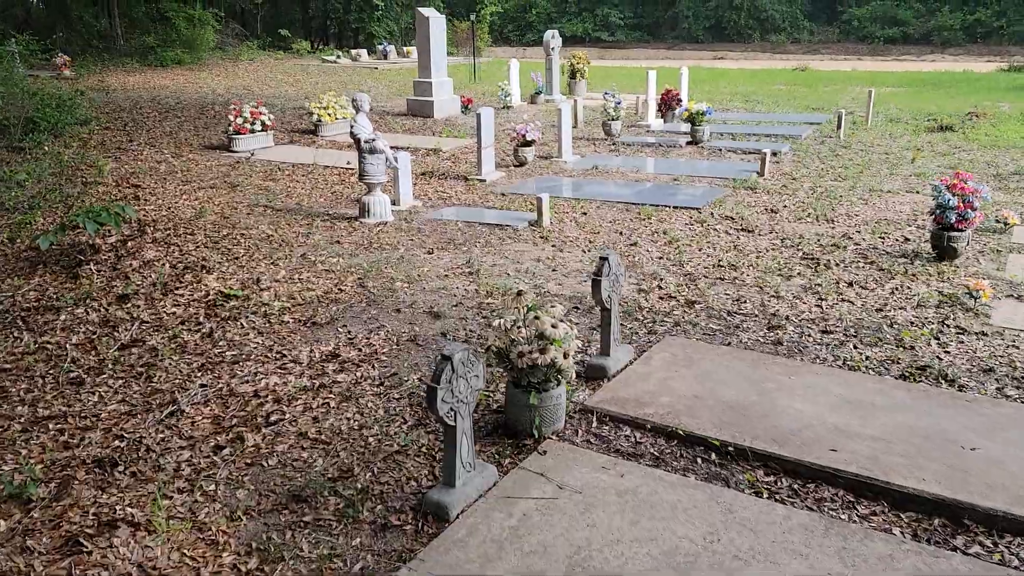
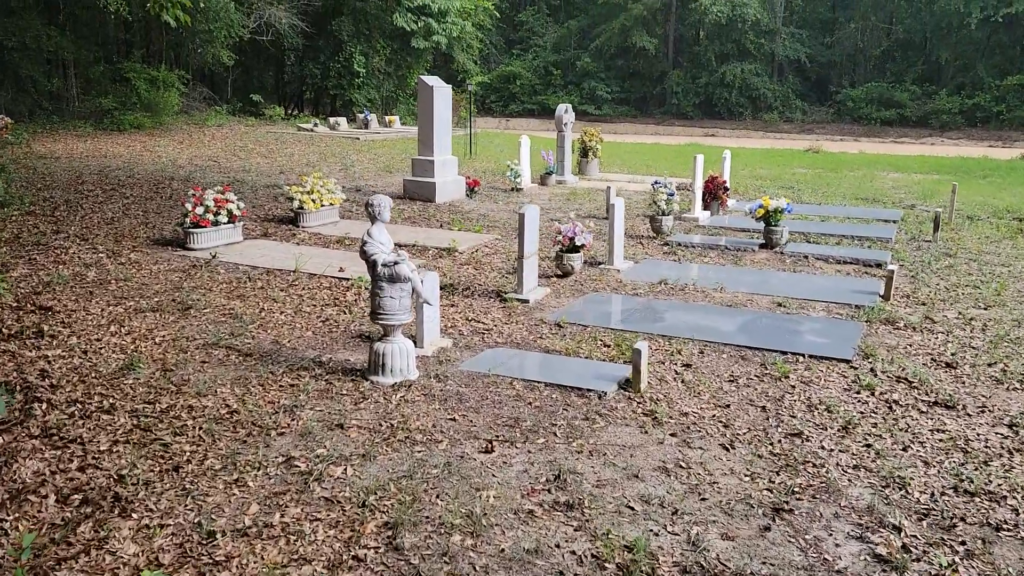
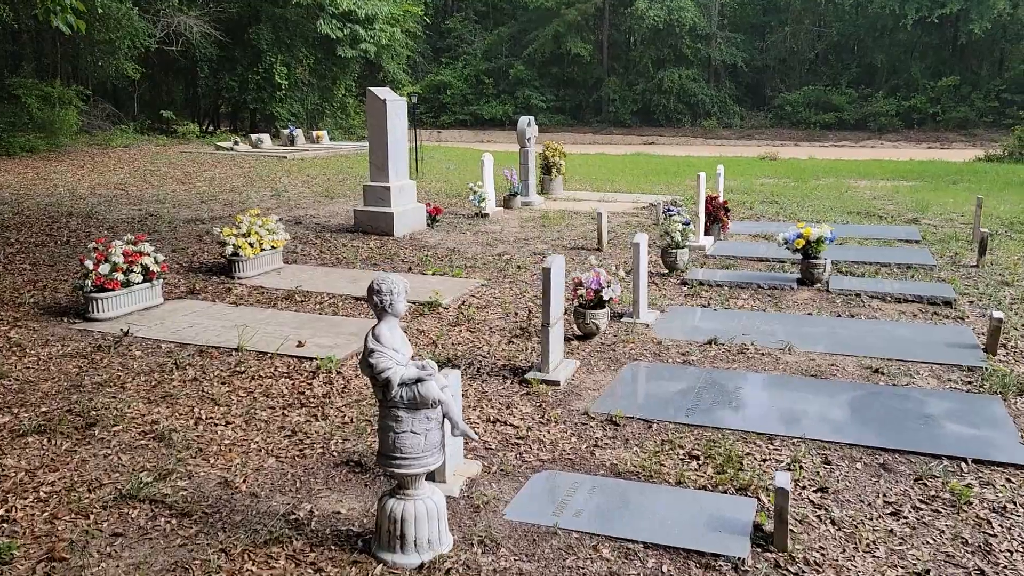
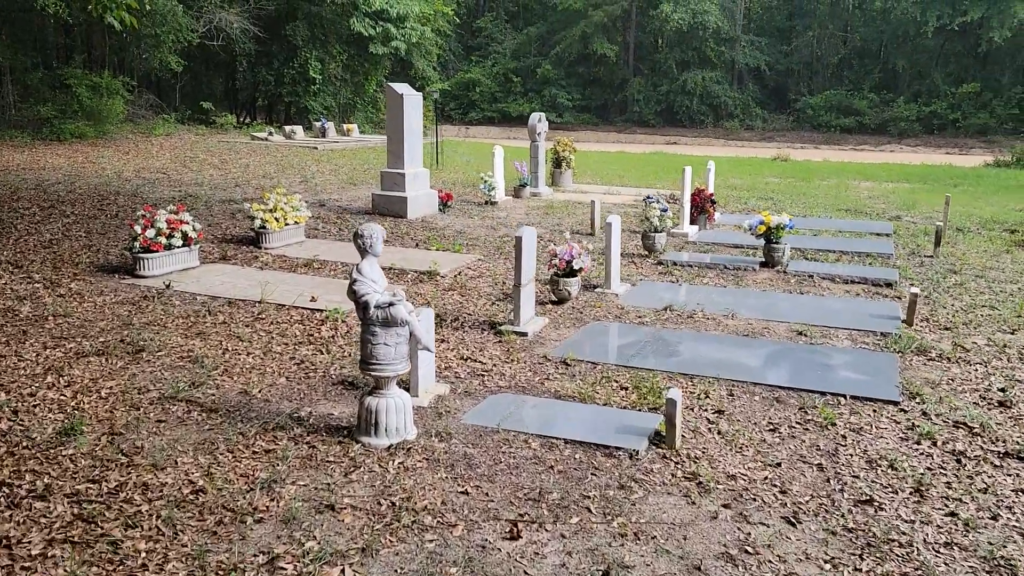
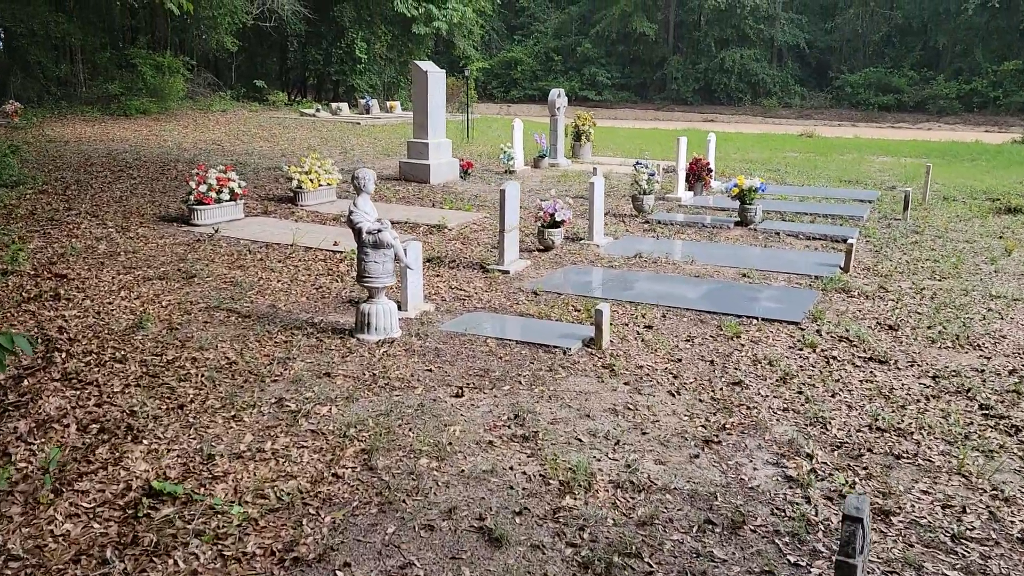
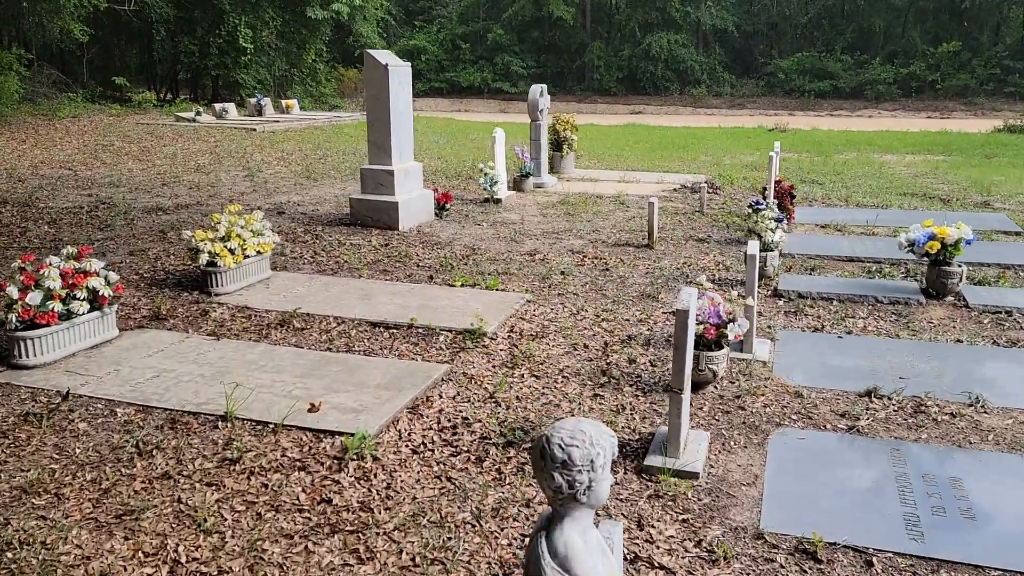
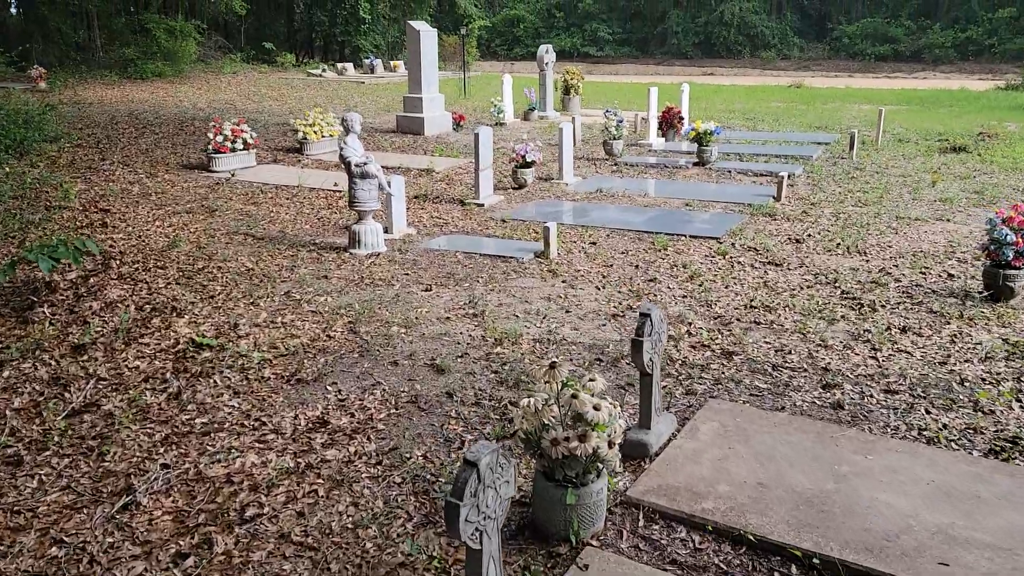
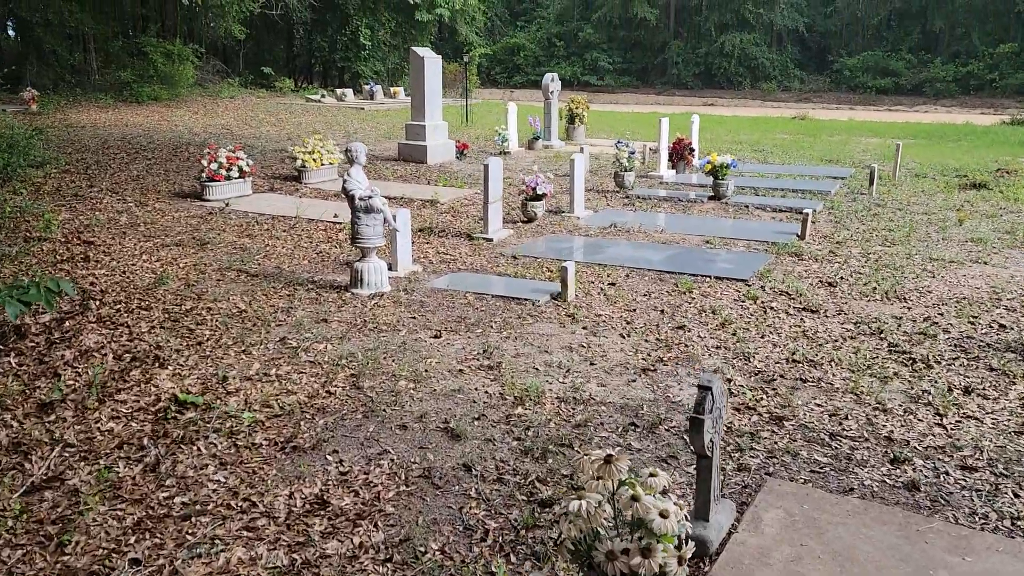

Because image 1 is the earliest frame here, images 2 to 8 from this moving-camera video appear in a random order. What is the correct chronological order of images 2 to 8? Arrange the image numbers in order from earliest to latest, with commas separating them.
7, 8, 5, 2, 4, 3, 6
